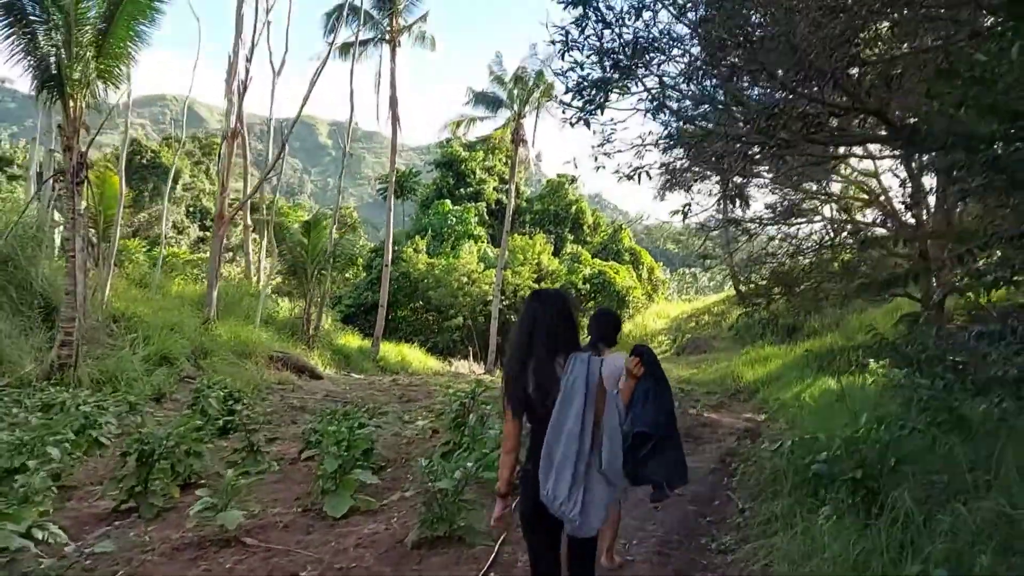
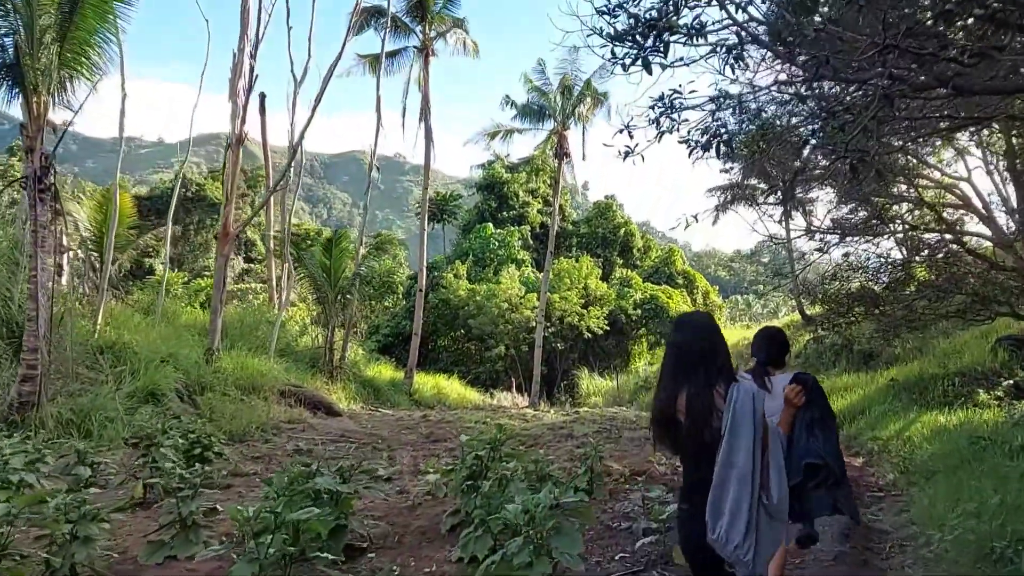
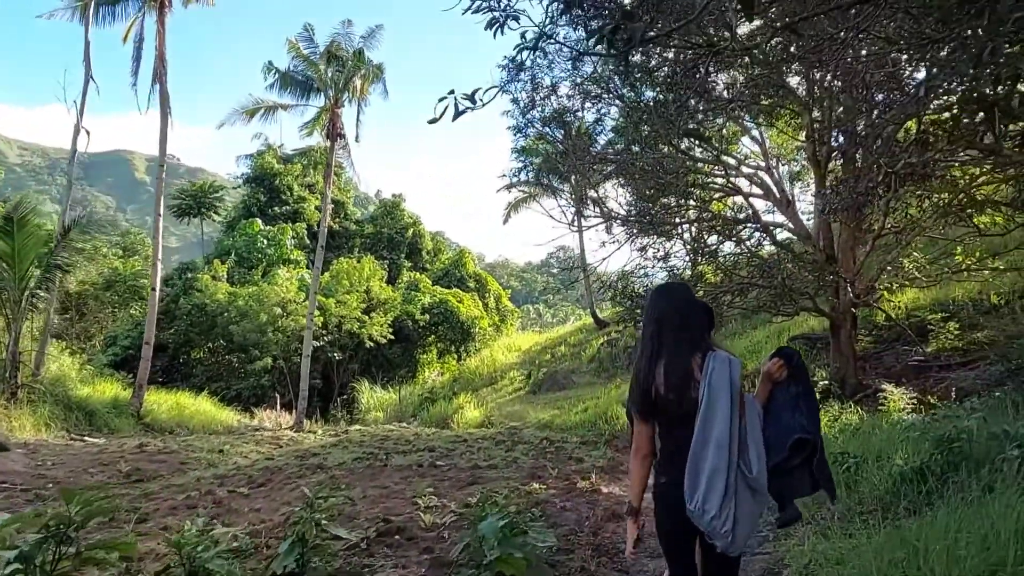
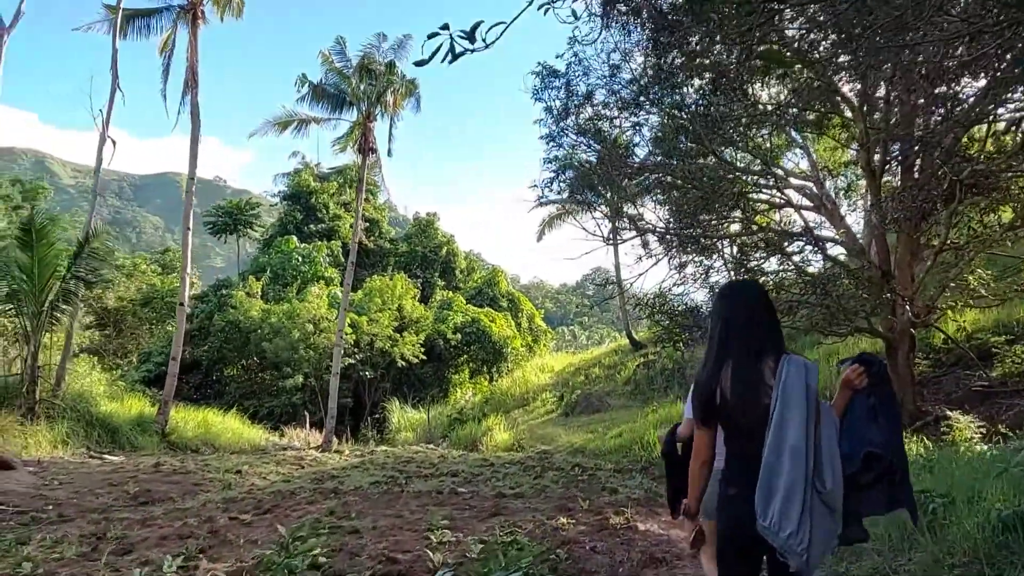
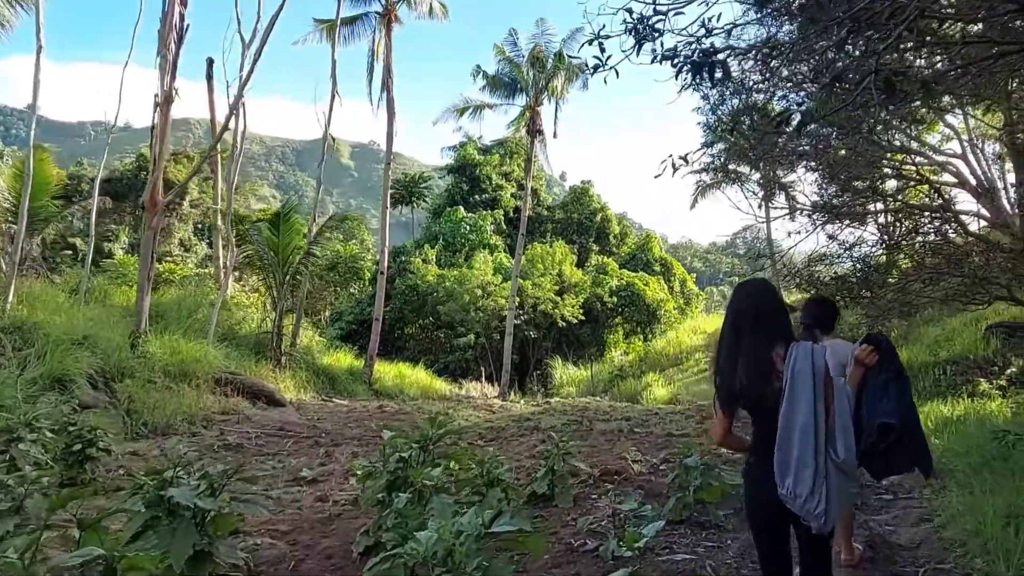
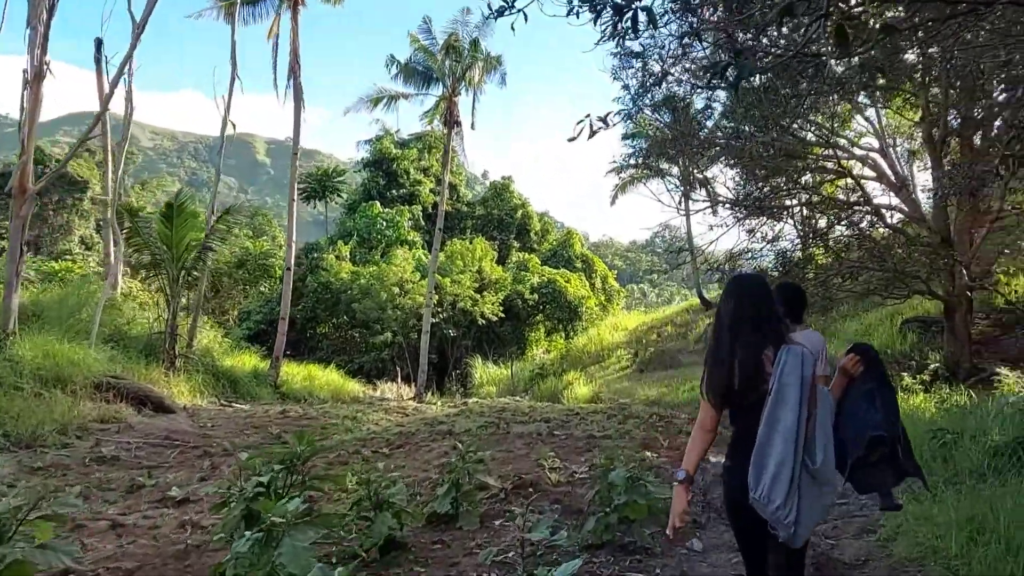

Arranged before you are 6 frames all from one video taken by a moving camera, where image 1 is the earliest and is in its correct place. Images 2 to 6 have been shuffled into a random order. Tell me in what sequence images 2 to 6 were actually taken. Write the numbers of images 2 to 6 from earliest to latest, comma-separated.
2, 5, 6, 3, 4
